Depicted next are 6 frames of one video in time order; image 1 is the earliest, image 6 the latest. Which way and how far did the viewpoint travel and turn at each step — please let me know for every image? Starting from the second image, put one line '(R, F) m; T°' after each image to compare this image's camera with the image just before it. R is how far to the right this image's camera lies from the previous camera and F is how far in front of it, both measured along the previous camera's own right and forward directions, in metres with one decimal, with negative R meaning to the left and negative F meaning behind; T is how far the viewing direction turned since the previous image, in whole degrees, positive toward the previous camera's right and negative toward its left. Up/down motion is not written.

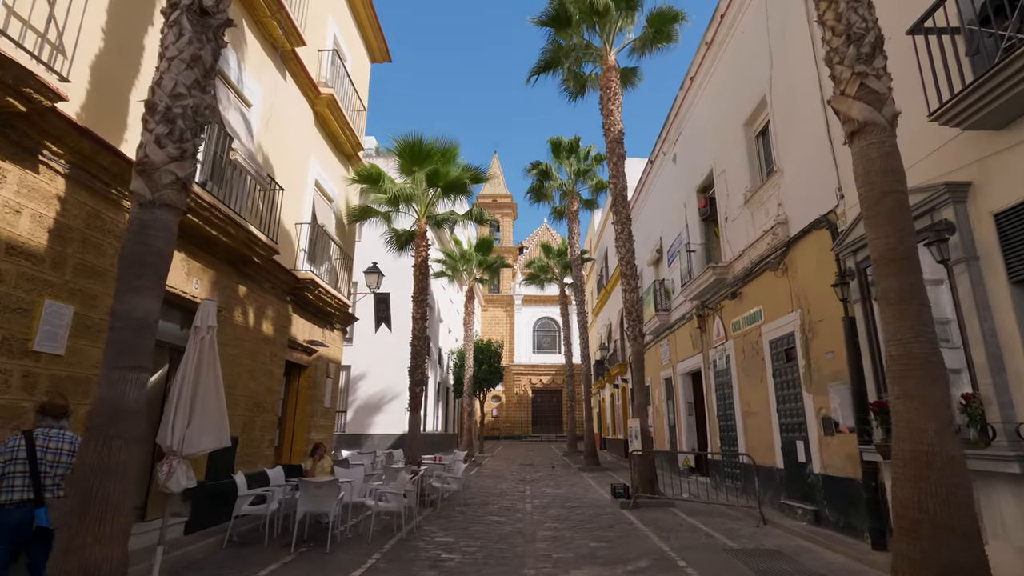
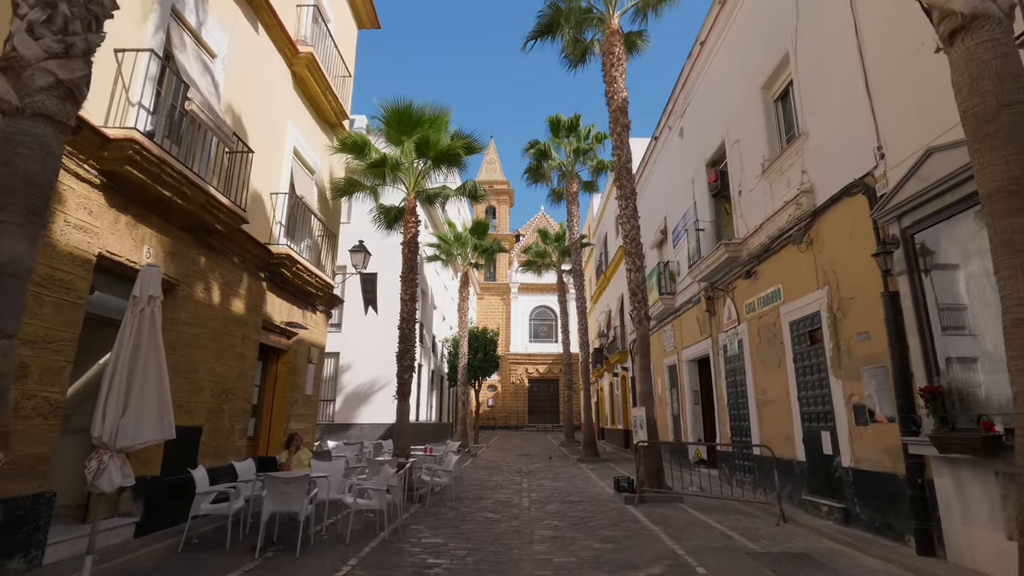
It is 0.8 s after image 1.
(0.0, +0.8) m; 0°
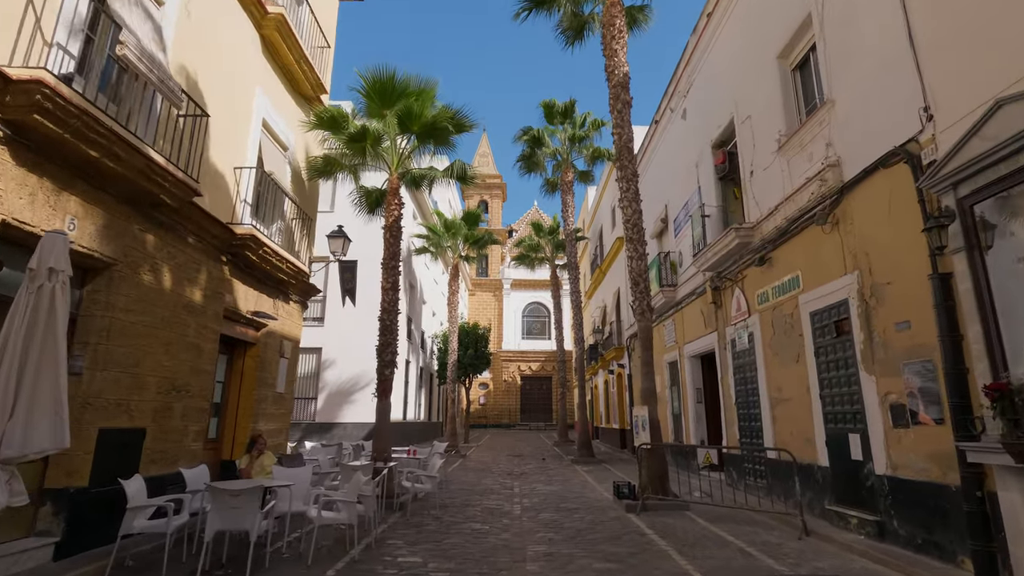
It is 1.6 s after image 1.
(0.0, +0.9) m; +1°
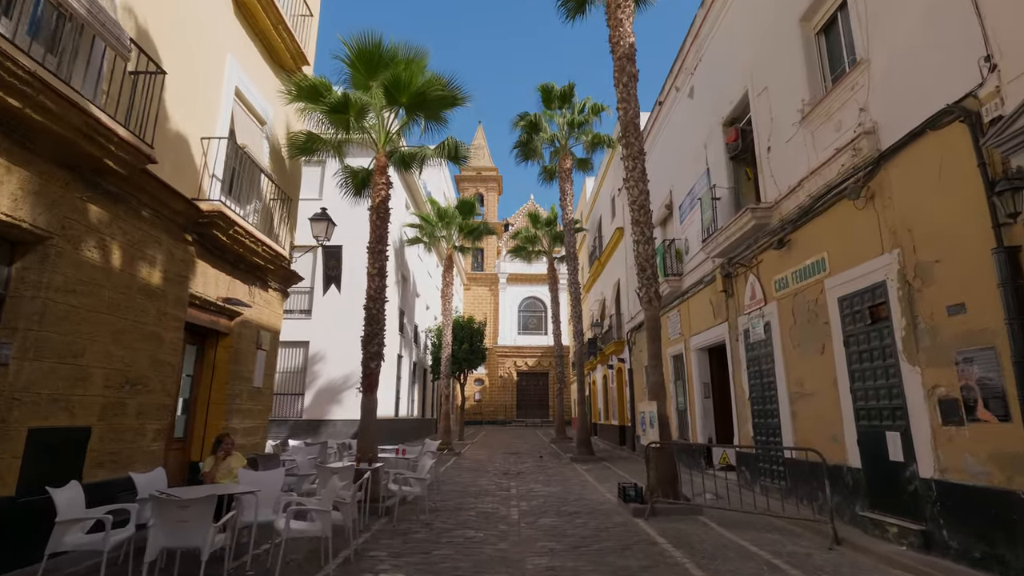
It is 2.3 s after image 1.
(0.0, +0.7) m; 0°
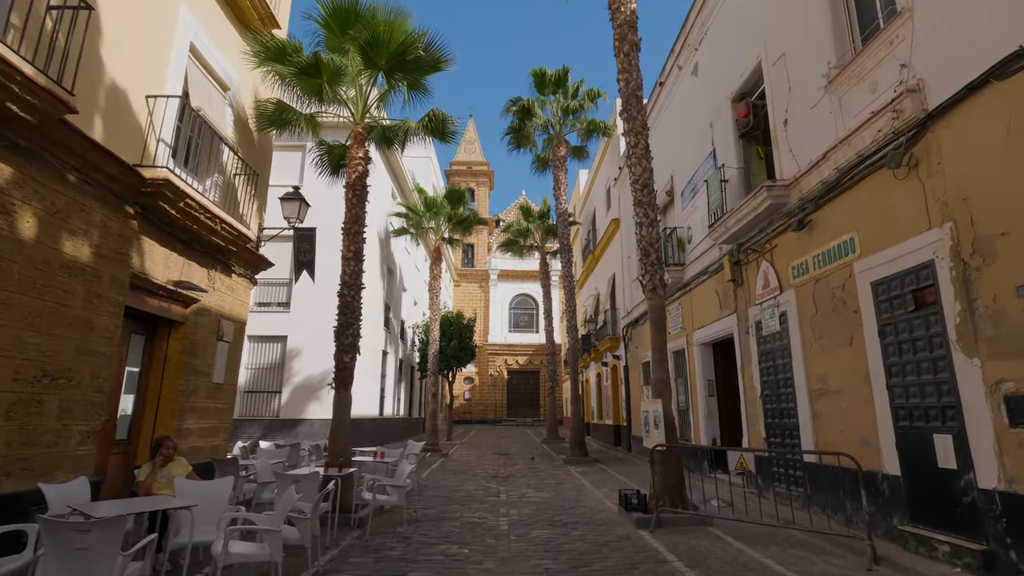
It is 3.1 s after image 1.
(0.0, +0.8) m; +1°
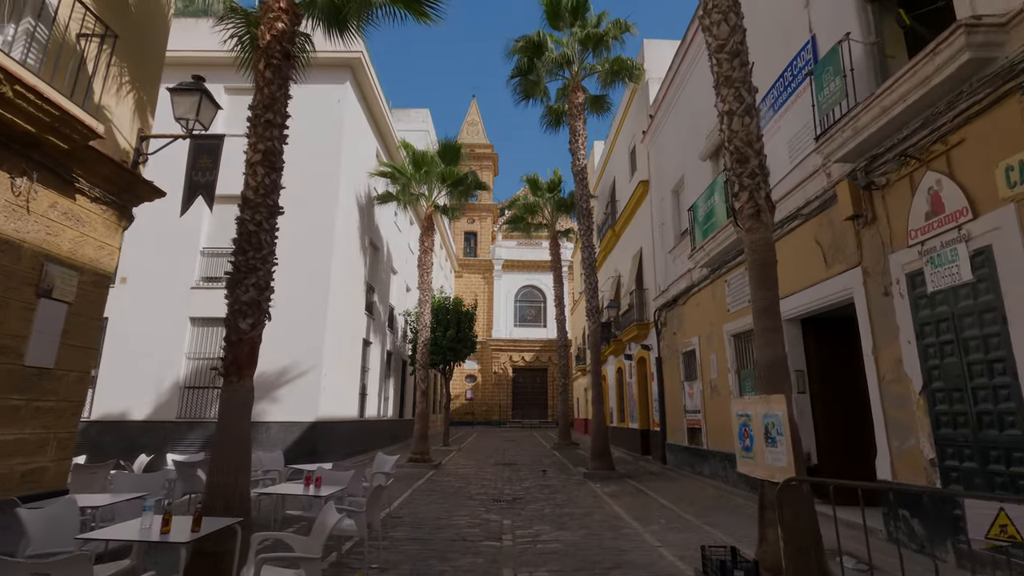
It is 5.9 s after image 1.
(-0.1, +3.1) m; -1°
